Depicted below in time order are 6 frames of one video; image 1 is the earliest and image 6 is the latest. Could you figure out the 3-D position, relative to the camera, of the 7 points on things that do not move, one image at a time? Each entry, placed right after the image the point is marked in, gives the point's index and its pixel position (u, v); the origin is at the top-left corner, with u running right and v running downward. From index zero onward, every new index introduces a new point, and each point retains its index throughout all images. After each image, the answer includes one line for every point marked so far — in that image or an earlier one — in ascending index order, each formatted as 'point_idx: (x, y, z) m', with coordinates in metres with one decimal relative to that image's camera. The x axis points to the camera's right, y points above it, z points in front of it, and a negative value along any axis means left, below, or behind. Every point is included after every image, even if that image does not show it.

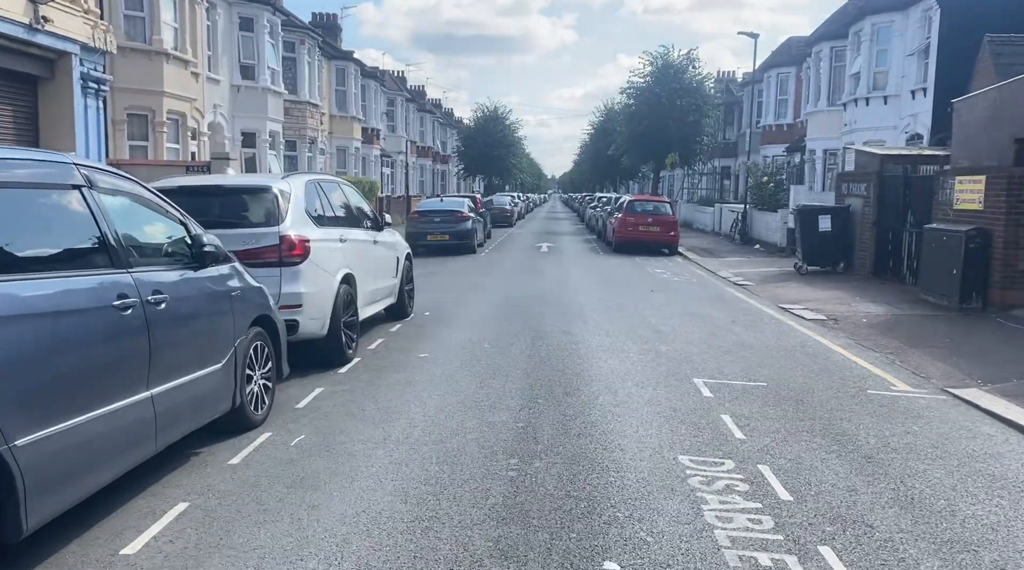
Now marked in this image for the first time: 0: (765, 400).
0: (+2.1, -1.0, +7.5) m
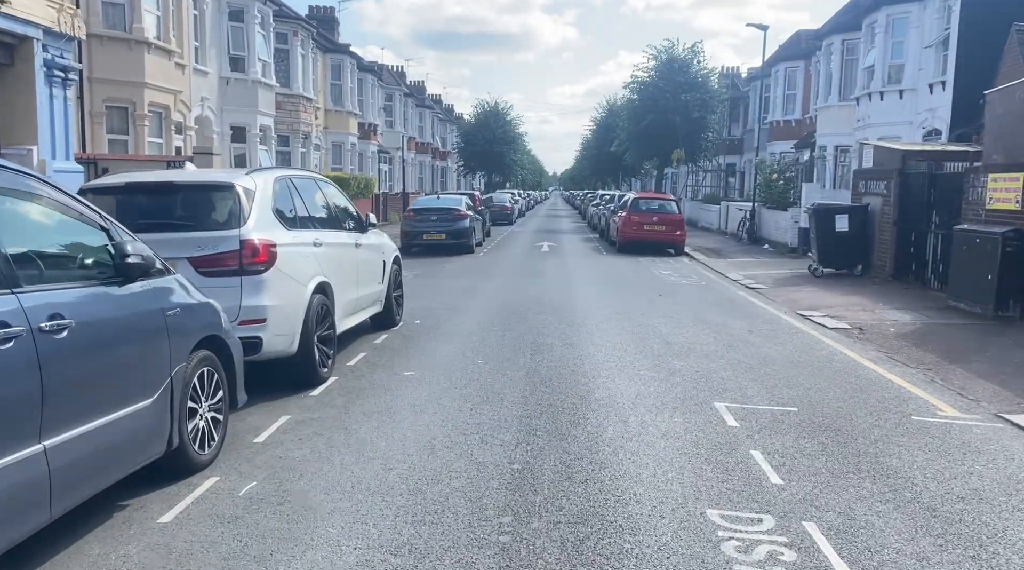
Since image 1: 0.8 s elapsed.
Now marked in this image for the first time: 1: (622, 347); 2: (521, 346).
0: (+2.1, -1.1, +6.6) m
1: (+1.2, -0.7, +9.5) m
2: (+0.1, -0.6, +9.3) m
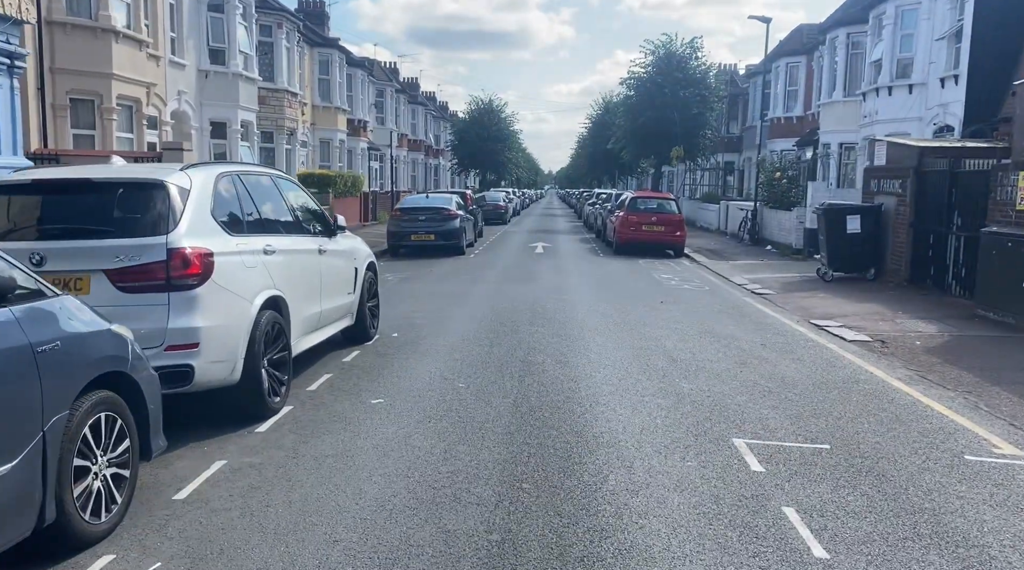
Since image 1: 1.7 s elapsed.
0: (+2.0, -1.2, +5.5) m
1: (+1.0, -0.8, +8.4) m
2: (0.0, -0.7, +8.2) m
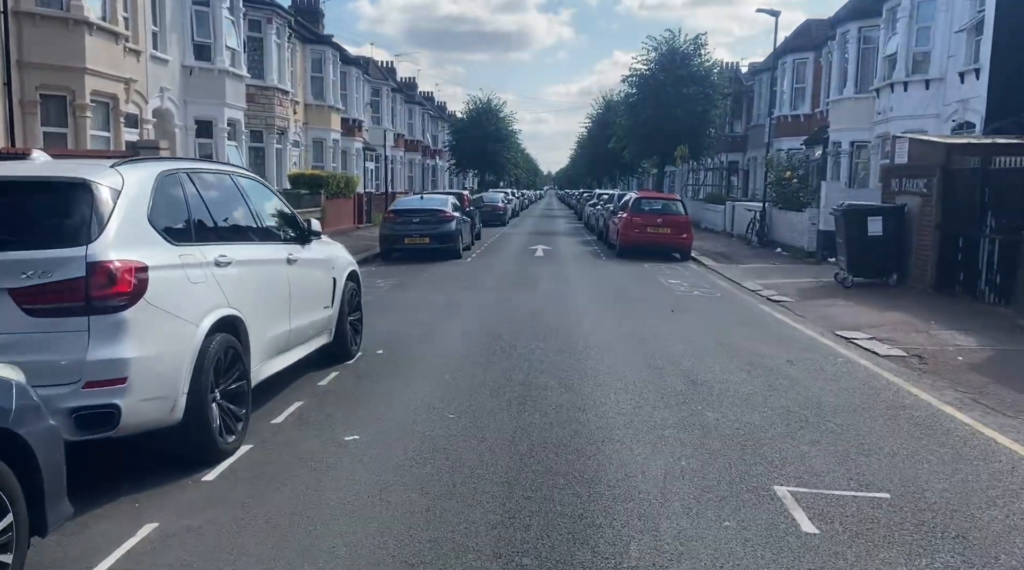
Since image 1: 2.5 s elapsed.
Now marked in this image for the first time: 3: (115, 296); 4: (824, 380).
0: (+2.0, -1.3, +4.5) m
1: (+1.0, -0.9, +7.4) m
2: (0.0, -0.8, +7.2) m
3: (-2.0, -0.1, +4.6) m
4: (+2.9, -0.9, +8.3) m
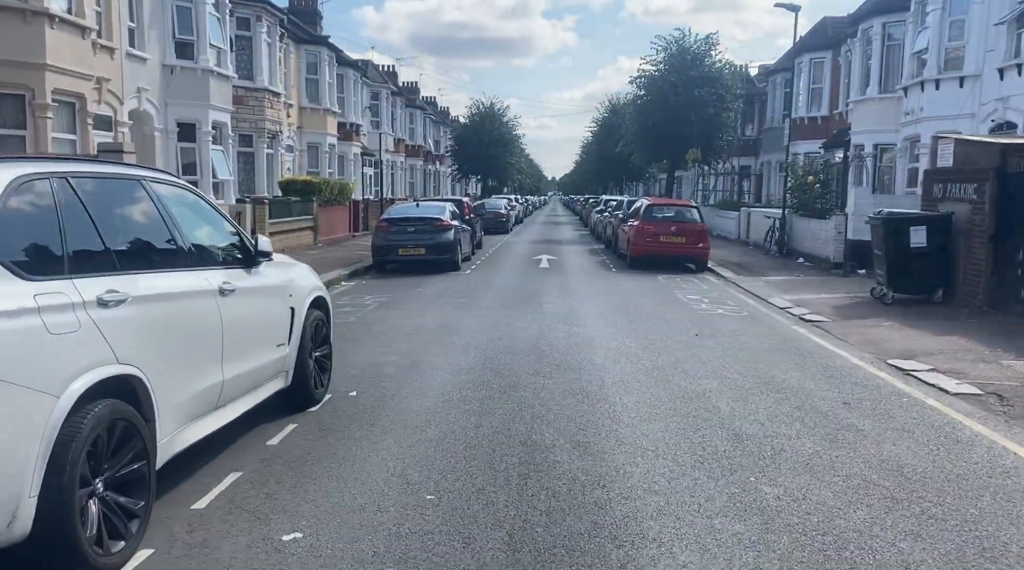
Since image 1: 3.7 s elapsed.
0: (+2.0, -1.5, +2.9) m
1: (+1.0, -1.1, +5.8) m
2: (-0.1, -1.1, +5.7) m
3: (-2.0, -0.3, +3.0) m
4: (+2.9, -1.1, +6.7) m
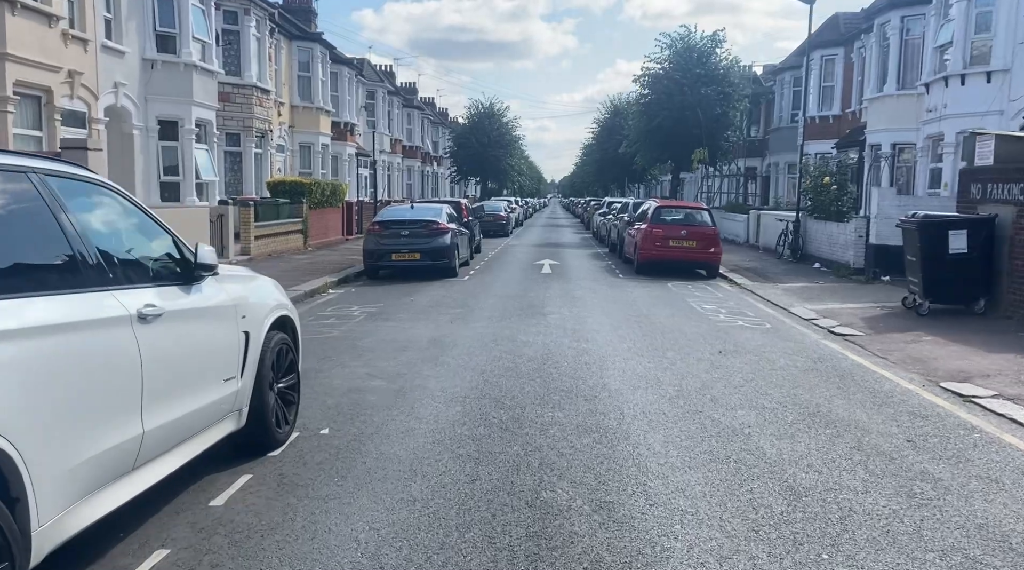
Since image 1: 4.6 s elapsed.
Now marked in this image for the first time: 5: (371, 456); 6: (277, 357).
0: (+2.0, -1.6, +1.7) m
1: (+1.0, -1.2, +4.6) m
2: (0.0, -1.2, +4.5) m
3: (-2.0, -0.4, +1.8) m
4: (+2.9, -1.2, +5.5) m
5: (-0.9, -1.1, +5.7) m
6: (-1.5, -0.5, +5.9) m
